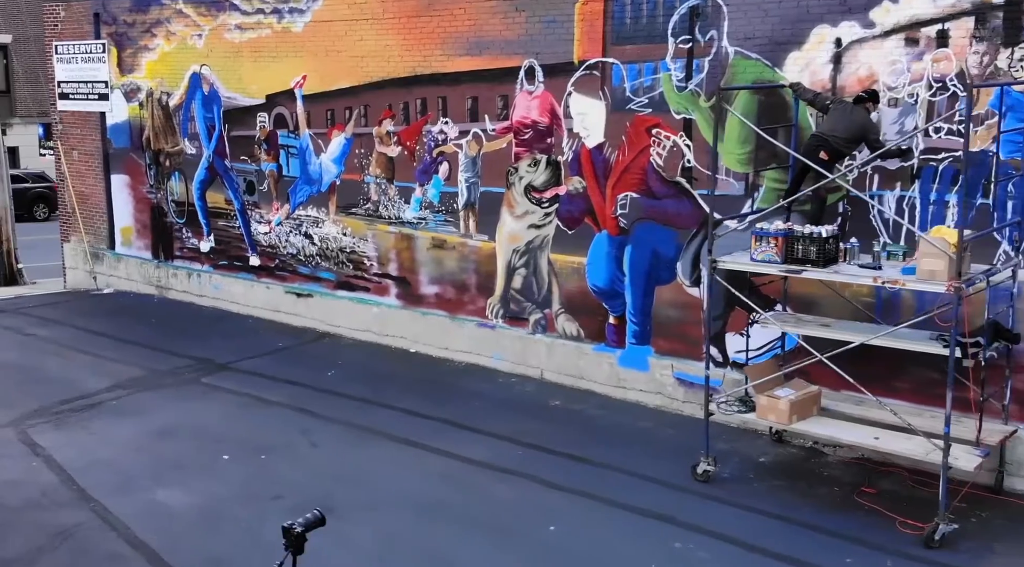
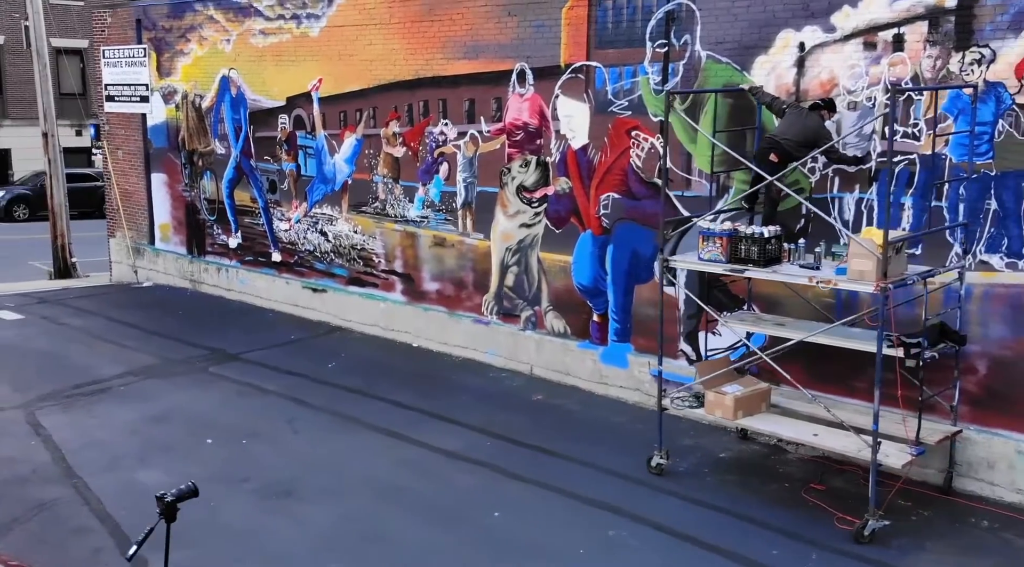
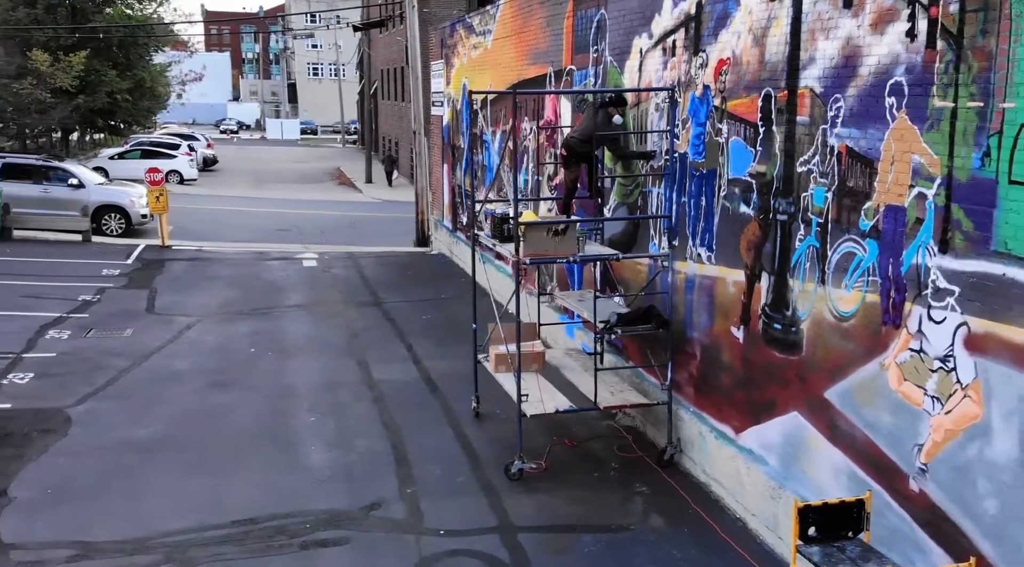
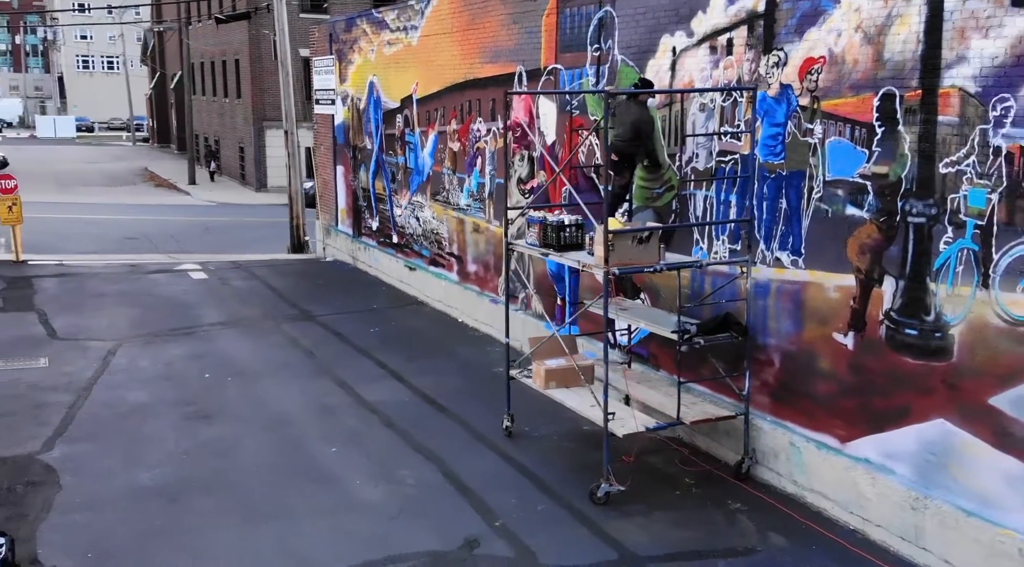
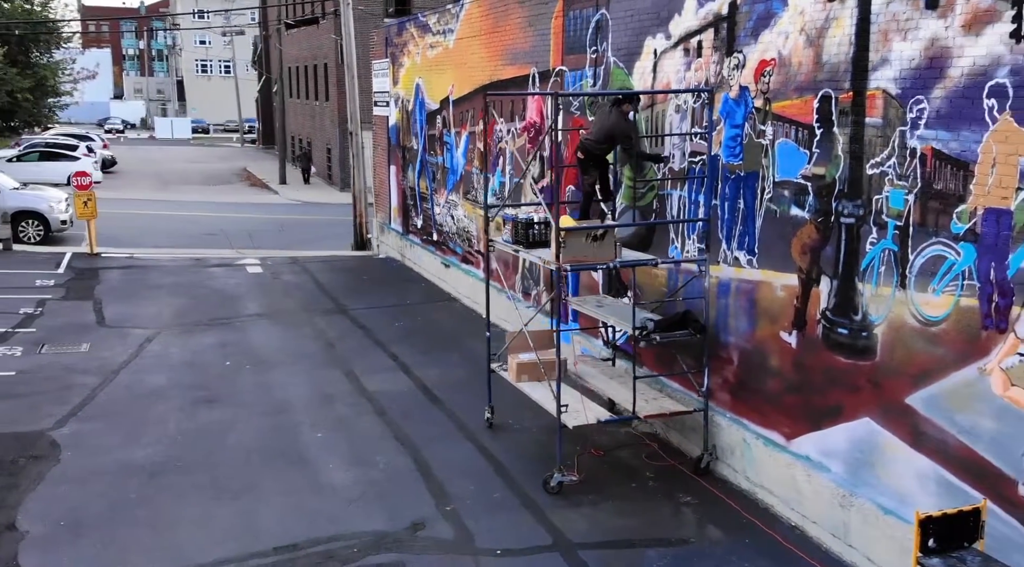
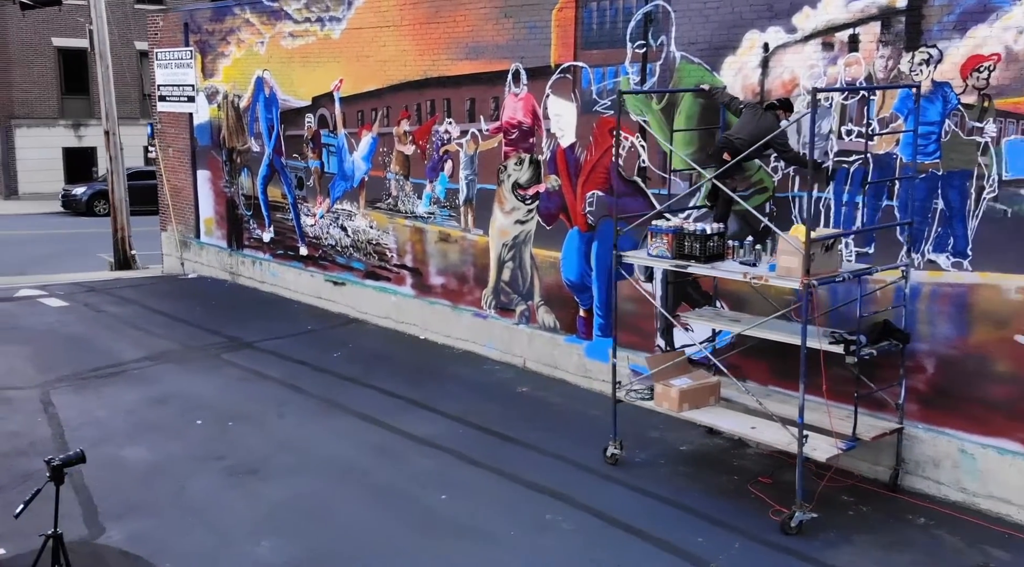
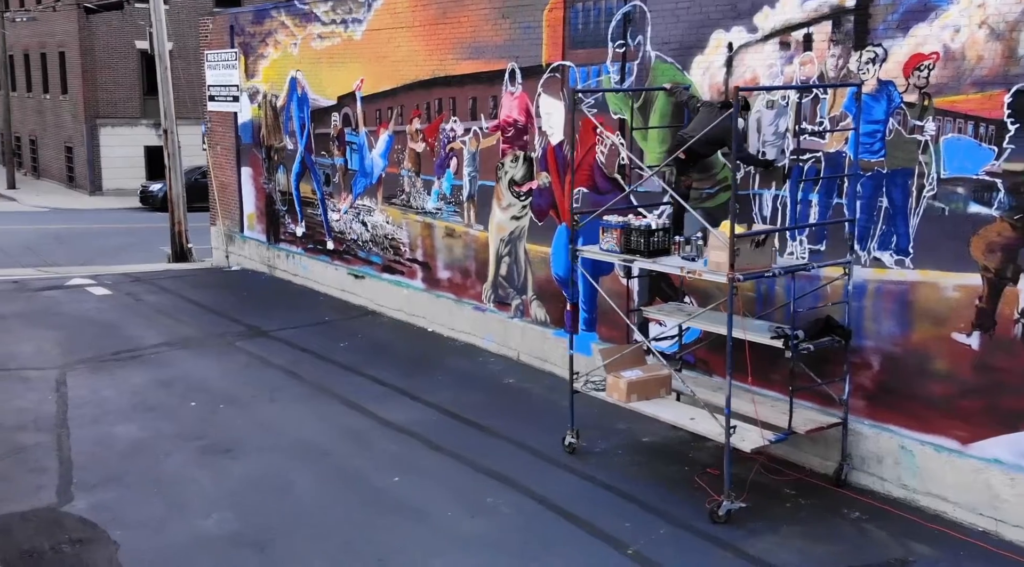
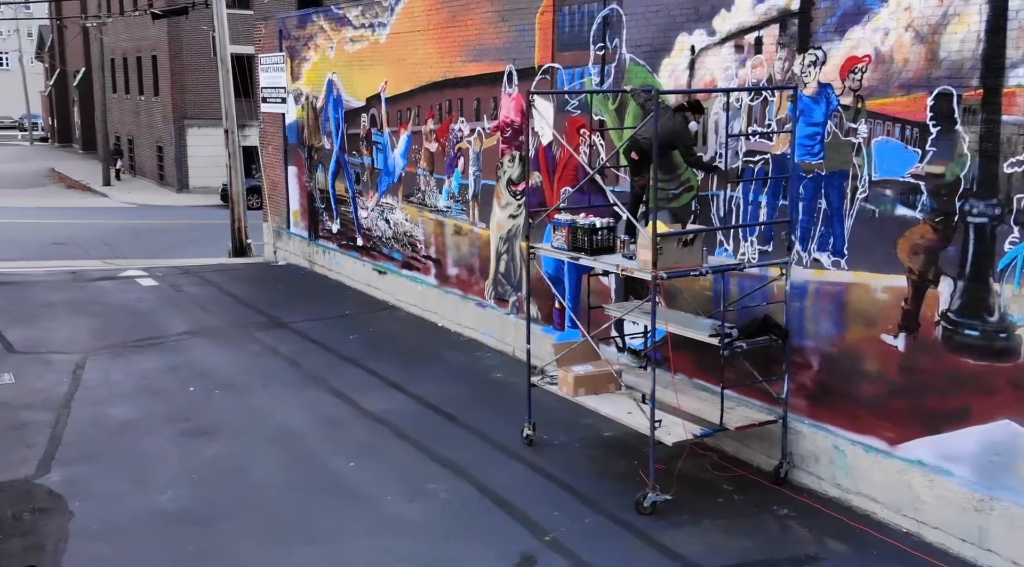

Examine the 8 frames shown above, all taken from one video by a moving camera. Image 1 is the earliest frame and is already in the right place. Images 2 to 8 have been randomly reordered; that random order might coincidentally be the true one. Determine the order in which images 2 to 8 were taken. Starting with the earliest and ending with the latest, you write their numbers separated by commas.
2, 6, 7, 8, 4, 5, 3
